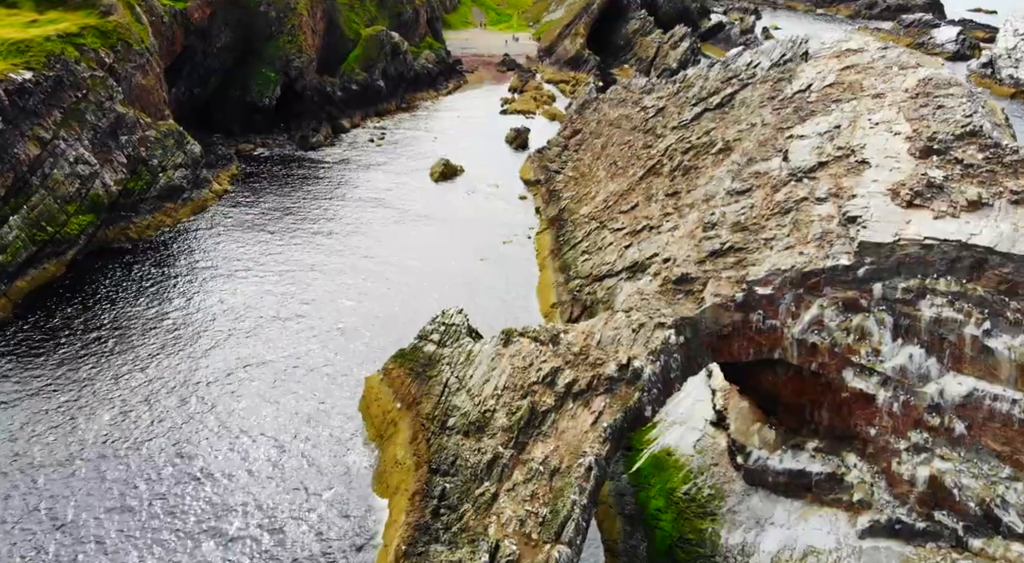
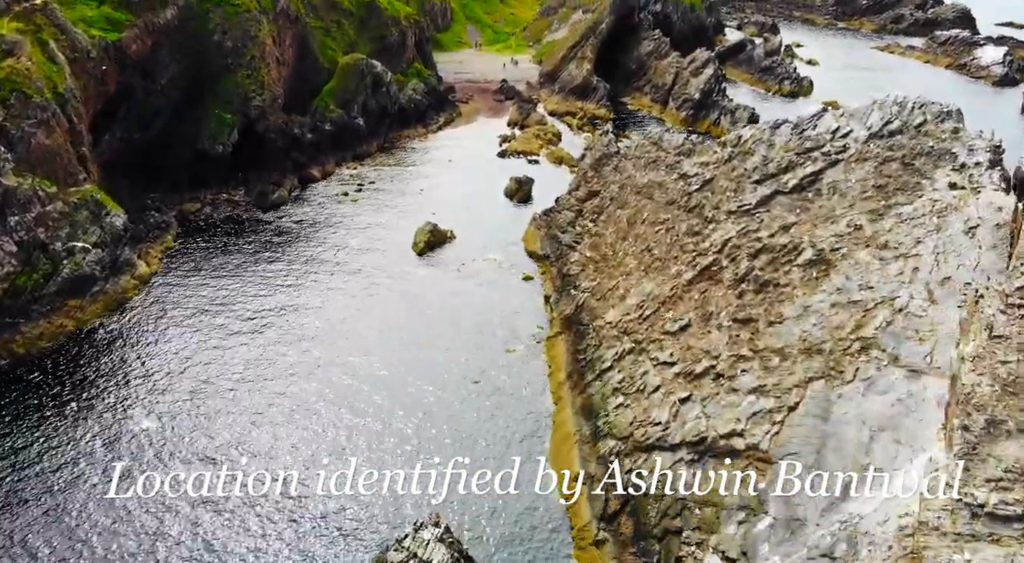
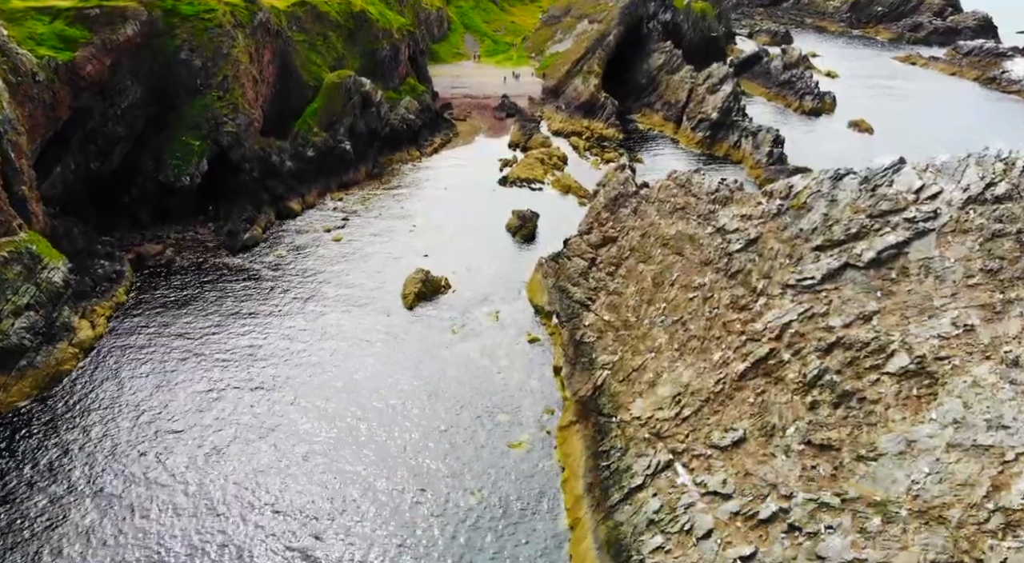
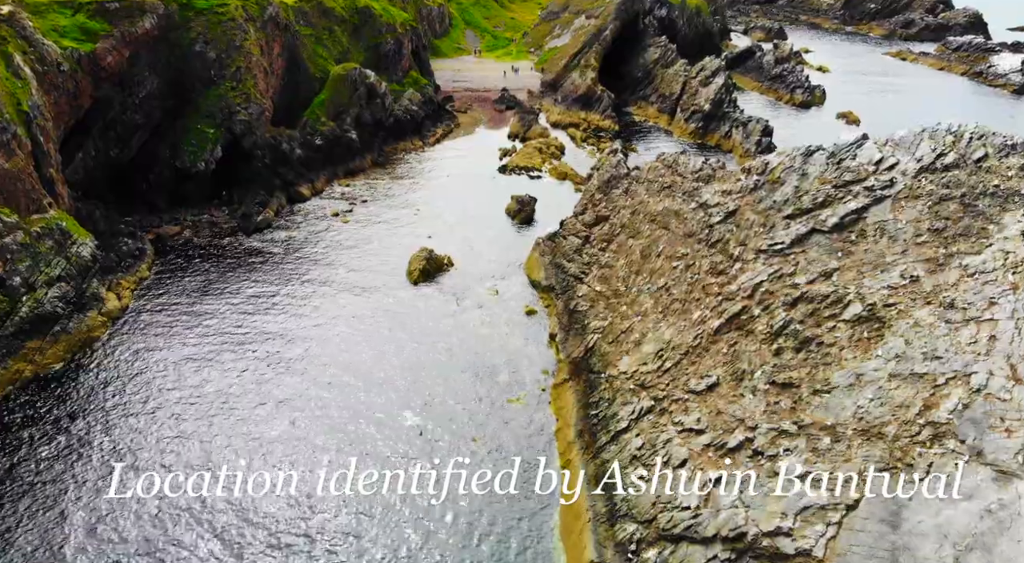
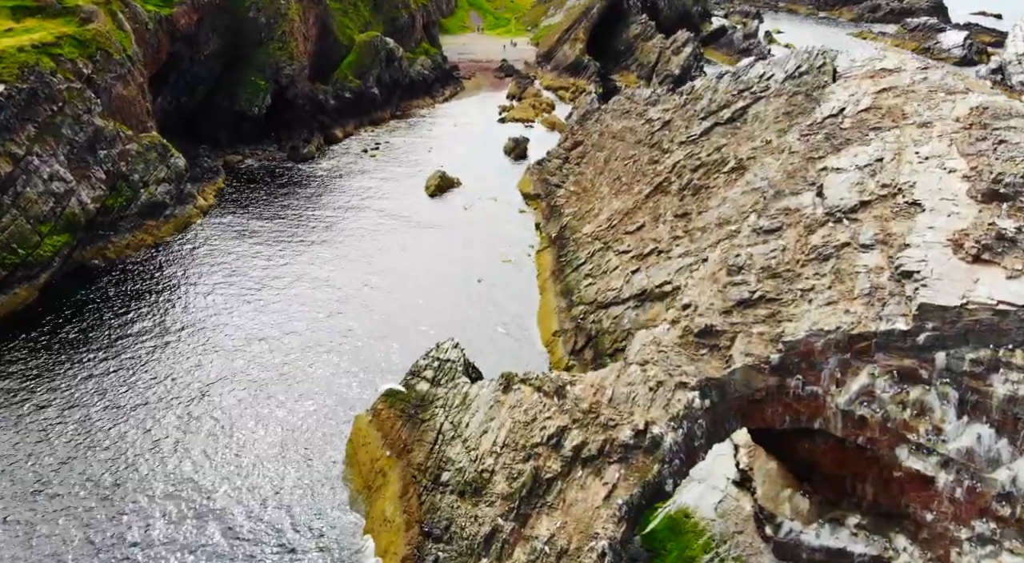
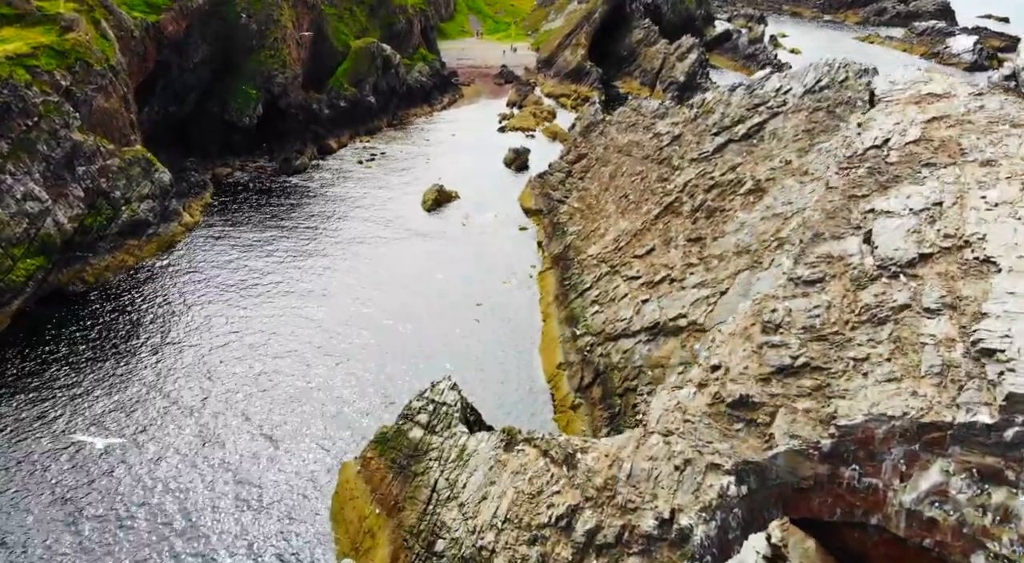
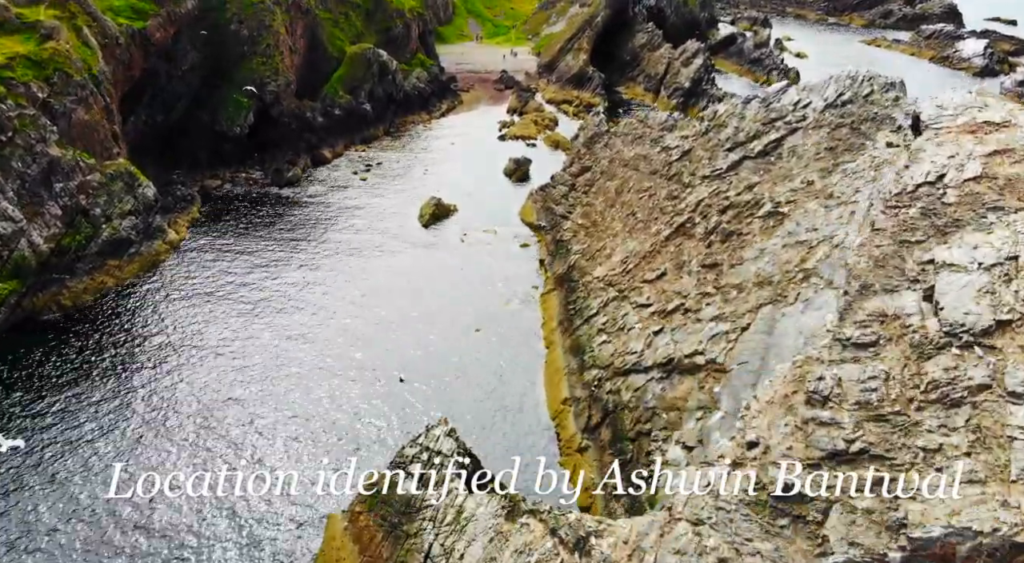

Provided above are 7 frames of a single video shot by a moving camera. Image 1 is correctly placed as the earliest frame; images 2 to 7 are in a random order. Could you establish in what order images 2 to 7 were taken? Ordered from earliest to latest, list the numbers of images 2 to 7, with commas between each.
5, 6, 7, 2, 4, 3
